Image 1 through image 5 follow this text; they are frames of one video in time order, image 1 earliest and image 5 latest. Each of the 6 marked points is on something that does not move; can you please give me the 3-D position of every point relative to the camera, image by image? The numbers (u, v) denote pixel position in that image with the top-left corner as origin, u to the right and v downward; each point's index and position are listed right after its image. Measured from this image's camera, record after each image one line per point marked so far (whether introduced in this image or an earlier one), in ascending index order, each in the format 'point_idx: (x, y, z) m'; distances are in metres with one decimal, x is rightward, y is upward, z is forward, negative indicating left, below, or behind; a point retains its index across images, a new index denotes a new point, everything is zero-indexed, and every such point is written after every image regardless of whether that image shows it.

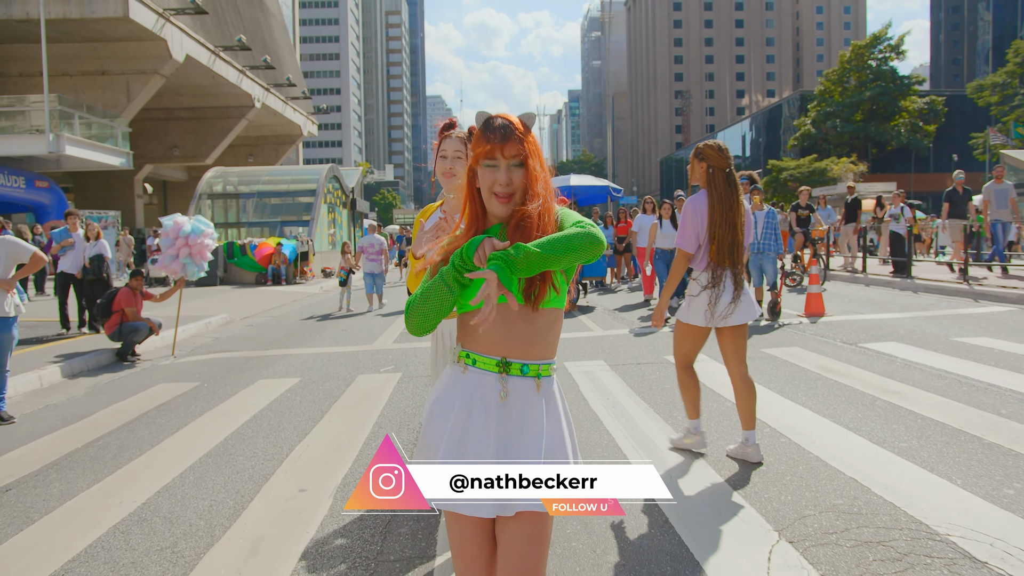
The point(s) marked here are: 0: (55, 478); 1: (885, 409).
0: (-2.8, -1.2, +4.5) m
1: (+2.5, -0.8, +5.0) m
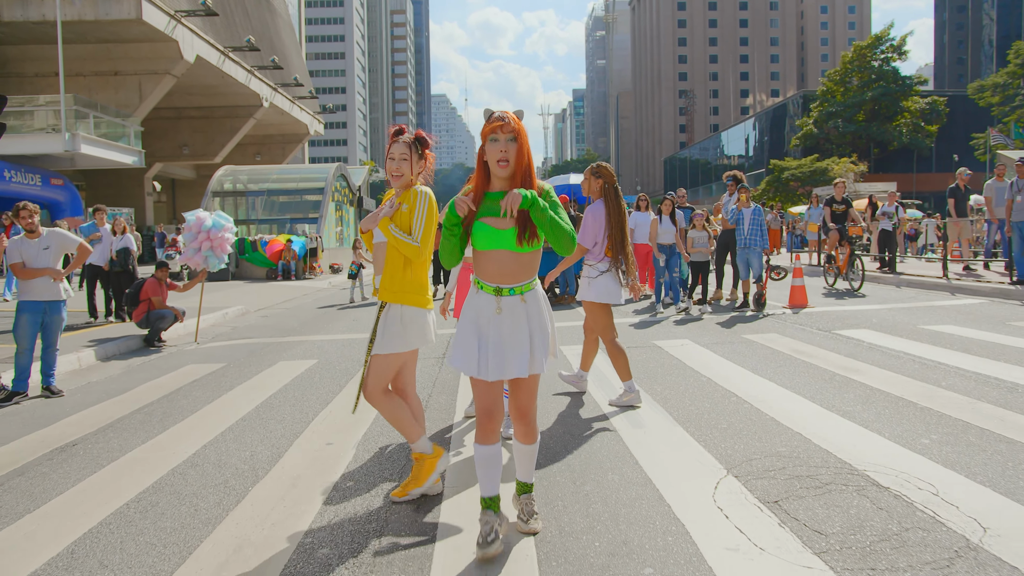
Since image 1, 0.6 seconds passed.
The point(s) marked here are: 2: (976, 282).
0: (-2.8, -1.1, +5.2) m
1: (+2.5, -0.7, +5.7) m
2: (+7.1, +0.1, +11.2) m
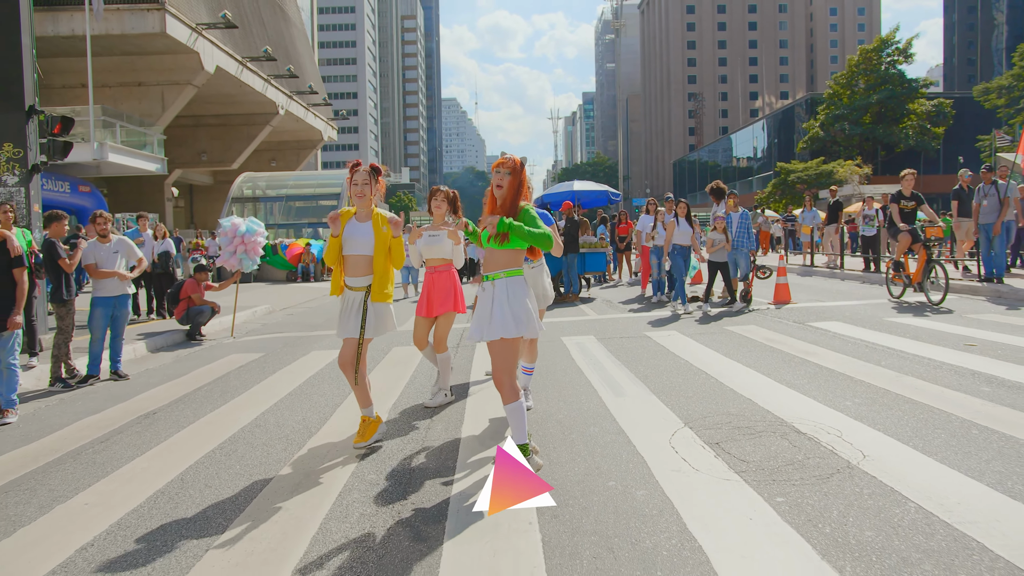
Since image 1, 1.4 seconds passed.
0: (-2.8, -1.0, +6.3) m
1: (+2.6, -0.7, +6.6) m
2: (+7.2, +0.1, +12.1) m
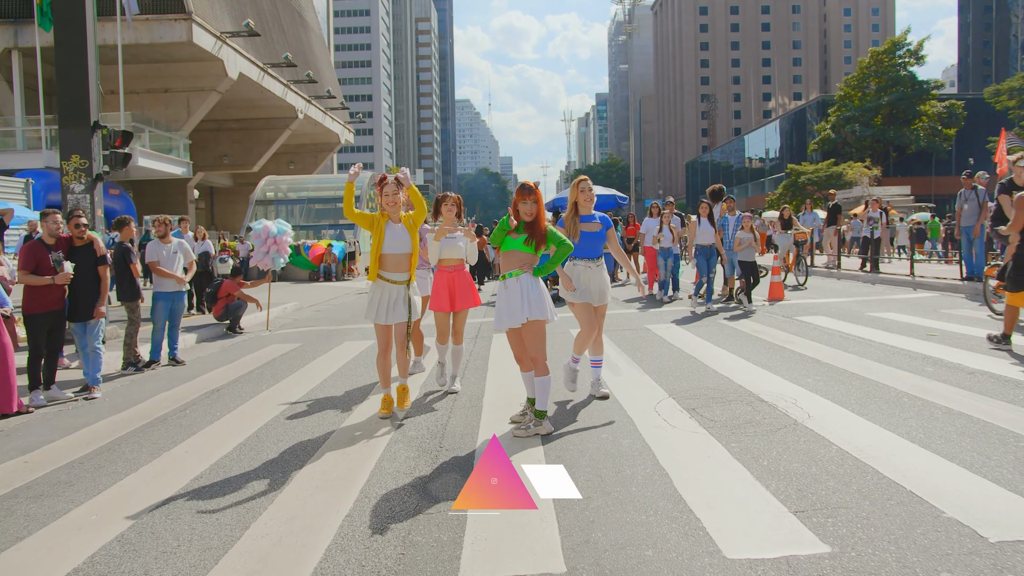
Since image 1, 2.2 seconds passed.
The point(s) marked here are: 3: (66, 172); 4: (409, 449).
0: (-2.7, -1.0, +7.3) m
1: (+2.7, -0.6, +7.6) m
2: (+7.4, +0.2, +12.9) m
3: (-6.1, +1.6, +10.2) m
4: (-0.7, -1.0, +4.7) m
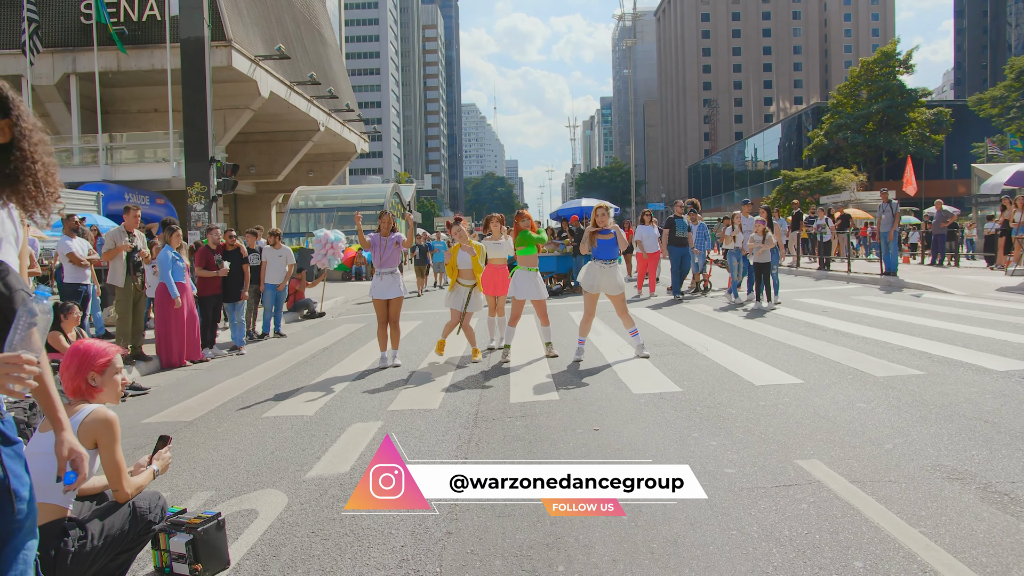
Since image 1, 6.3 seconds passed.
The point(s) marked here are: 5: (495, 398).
0: (-2.4, -0.9, +10.6) m
1: (+2.9, -0.5, +10.8) m
2: (+7.7, +0.3, +16.2) m
3: (-5.9, +1.7, +13.5) m
4: (-0.5, -0.9, +8.0) m
5: (-0.1, -1.0, +6.3) m
